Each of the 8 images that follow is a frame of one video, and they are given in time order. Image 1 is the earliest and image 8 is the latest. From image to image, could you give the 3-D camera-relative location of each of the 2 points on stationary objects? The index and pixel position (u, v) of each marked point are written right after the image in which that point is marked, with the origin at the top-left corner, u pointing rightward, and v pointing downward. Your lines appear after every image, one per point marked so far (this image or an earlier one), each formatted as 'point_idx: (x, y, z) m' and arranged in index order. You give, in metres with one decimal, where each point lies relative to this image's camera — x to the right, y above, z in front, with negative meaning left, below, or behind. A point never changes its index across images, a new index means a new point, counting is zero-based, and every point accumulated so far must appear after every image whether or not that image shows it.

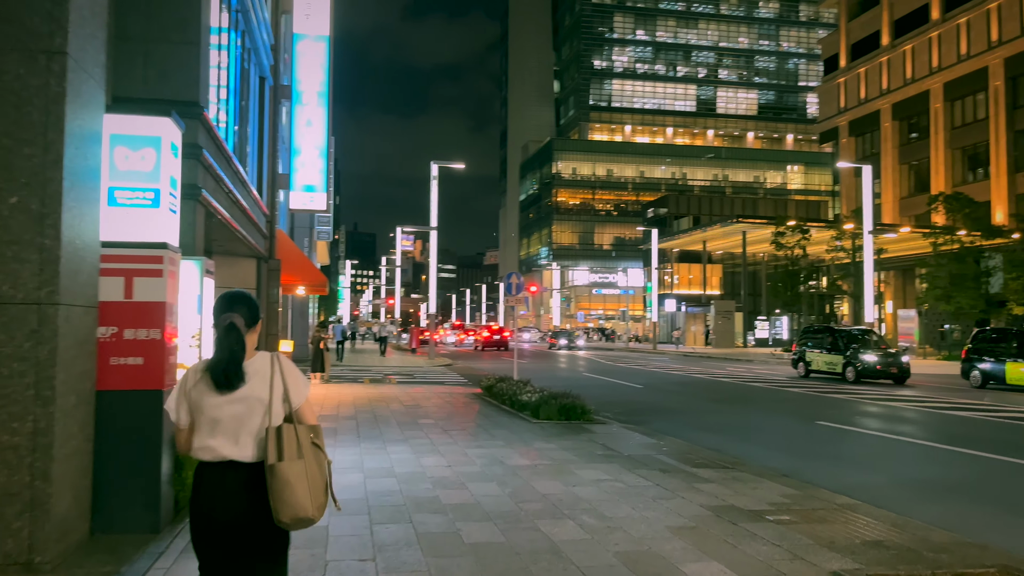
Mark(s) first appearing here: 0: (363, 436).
0: (-1.7, -1.7, +9.6) m
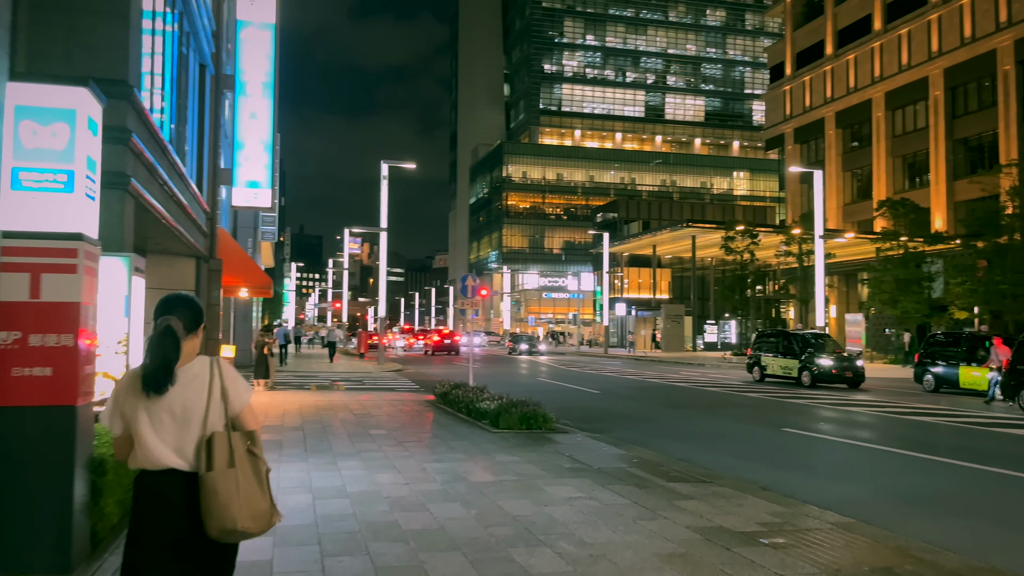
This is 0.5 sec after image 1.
0: (-2.2, -1.8, +8.9) m
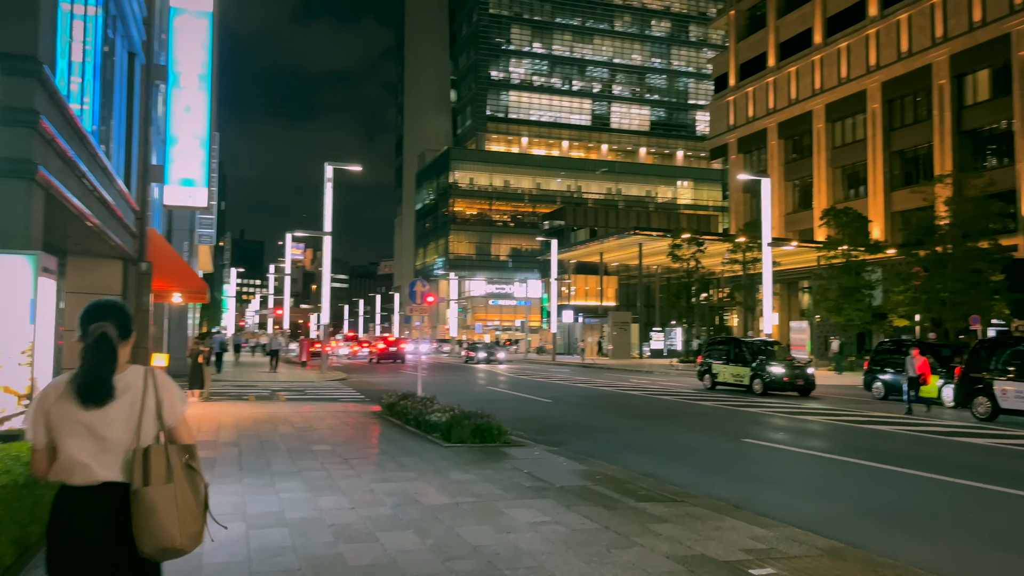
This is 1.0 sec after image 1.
0: (-2.7, -1.8, +8.2) m
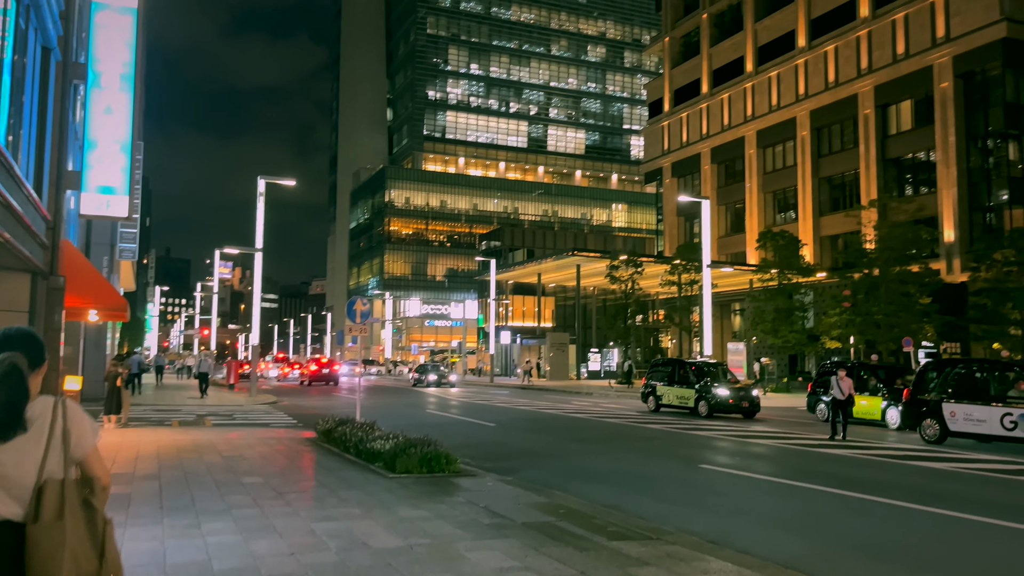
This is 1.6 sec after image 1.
0: (-3.1, -1.9, +7.3) m
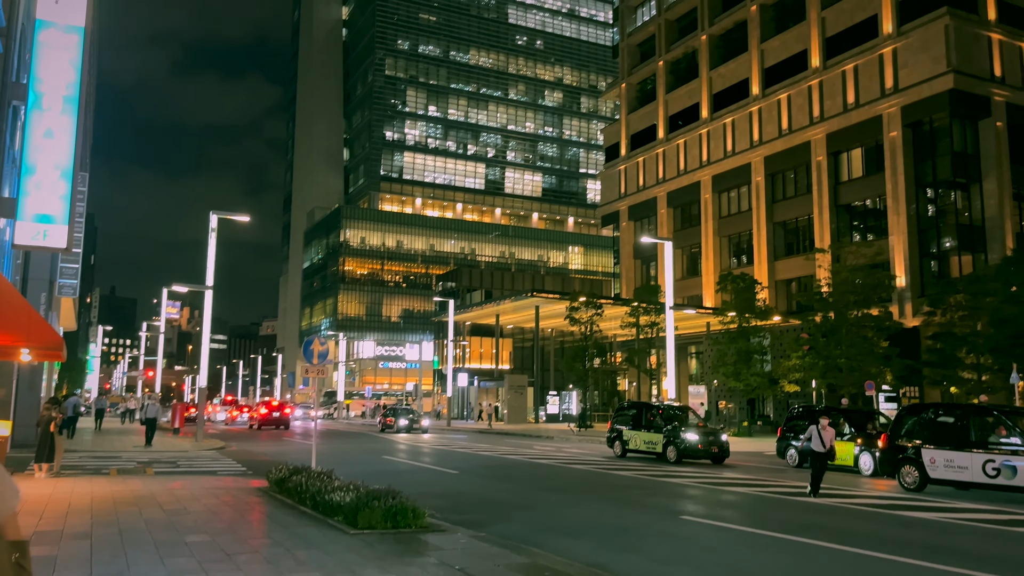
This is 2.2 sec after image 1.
0: (-3.2, -2.2, +6.4) m
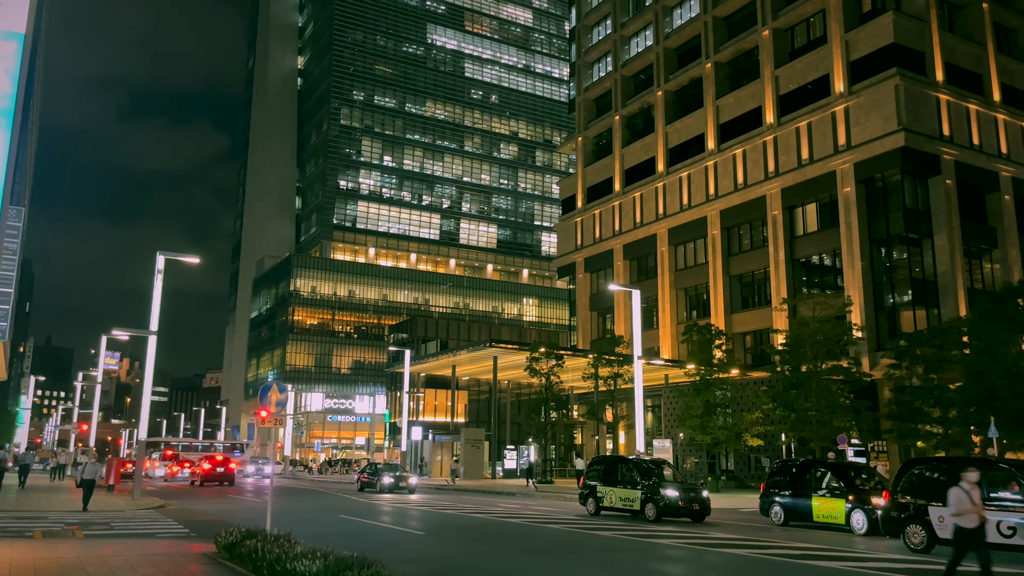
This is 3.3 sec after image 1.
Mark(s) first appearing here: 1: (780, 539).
0: (-3.1, -2.4, +5.1) m
1: (+5.2, -4.8, +15.8) m
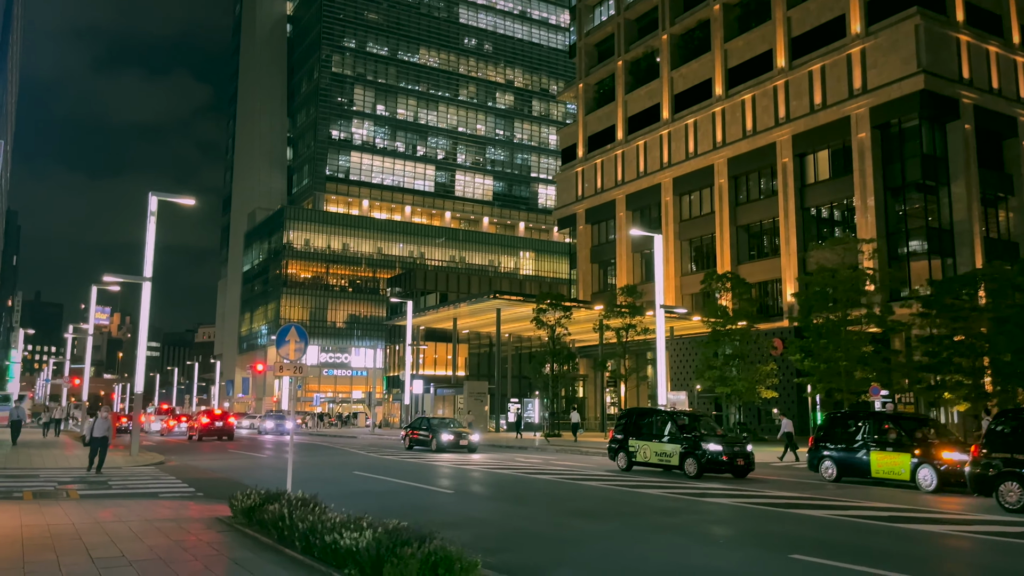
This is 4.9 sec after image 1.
0: (-2.4, -1.8, +3.7) m
1: (+5.8, -3.7, +14.6) m
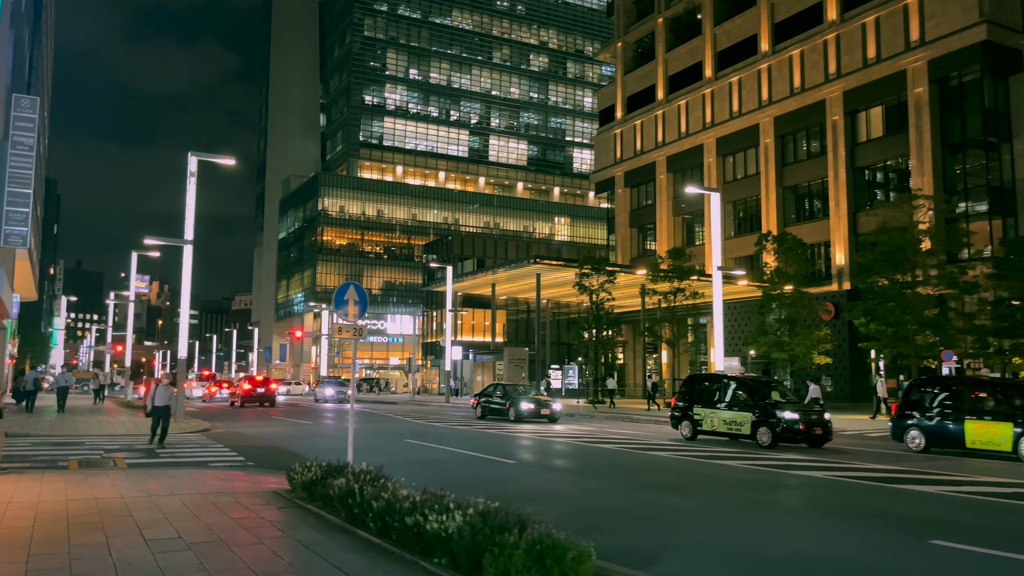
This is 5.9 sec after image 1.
0: (-1.7, -1.6, +2.8) m
1: (+6.9, -3.0, +13.5) m
